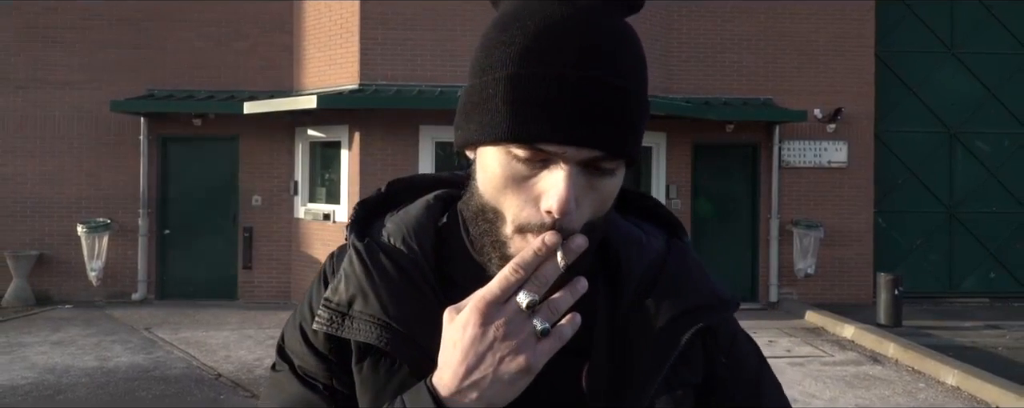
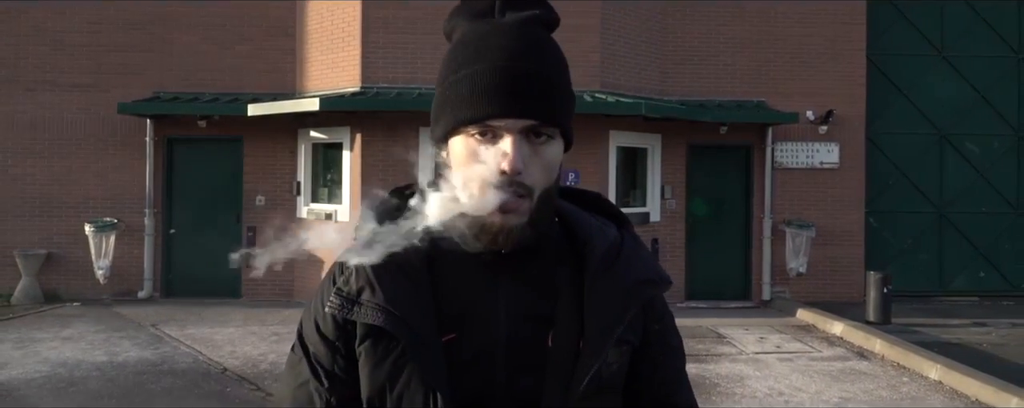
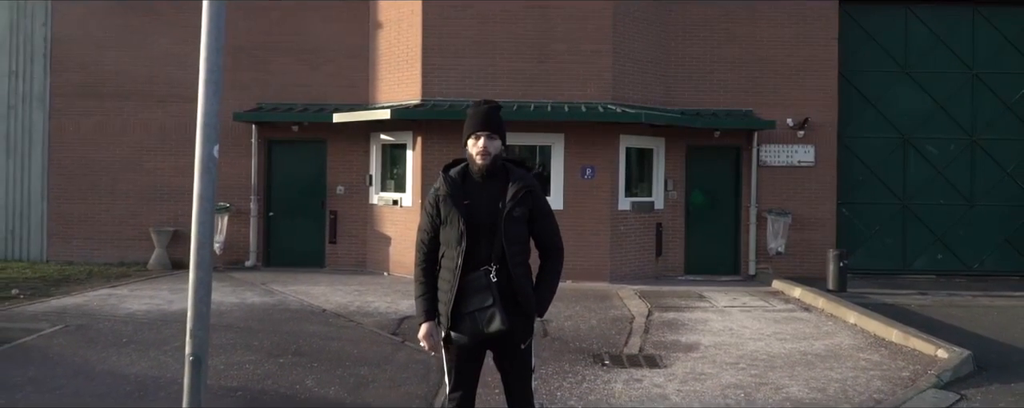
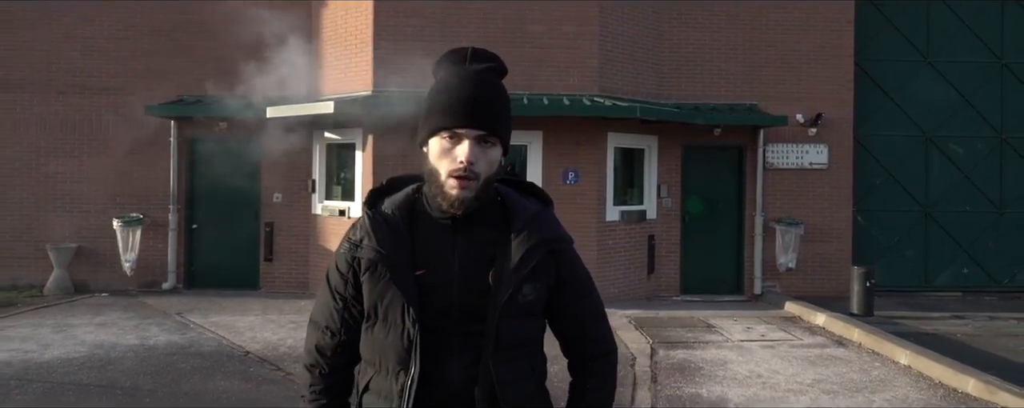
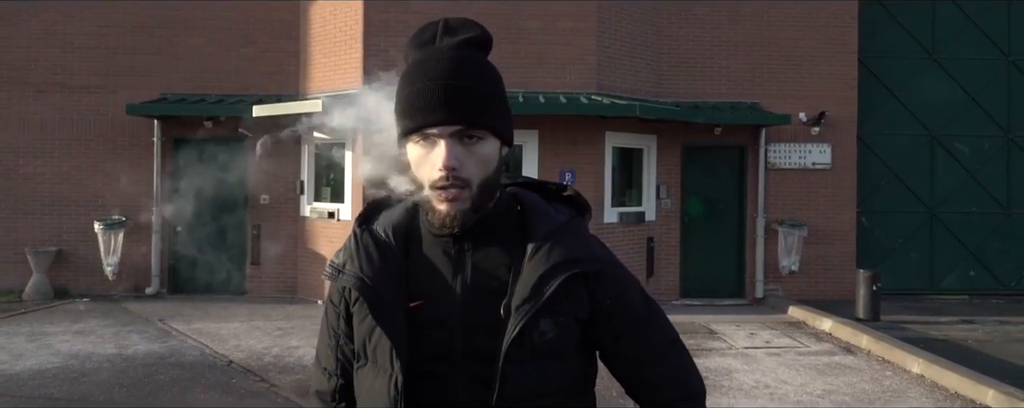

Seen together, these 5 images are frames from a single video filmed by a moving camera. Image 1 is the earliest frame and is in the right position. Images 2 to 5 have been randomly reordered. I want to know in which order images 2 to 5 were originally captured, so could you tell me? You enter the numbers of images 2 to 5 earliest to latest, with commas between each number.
2, 5, 4, 3
